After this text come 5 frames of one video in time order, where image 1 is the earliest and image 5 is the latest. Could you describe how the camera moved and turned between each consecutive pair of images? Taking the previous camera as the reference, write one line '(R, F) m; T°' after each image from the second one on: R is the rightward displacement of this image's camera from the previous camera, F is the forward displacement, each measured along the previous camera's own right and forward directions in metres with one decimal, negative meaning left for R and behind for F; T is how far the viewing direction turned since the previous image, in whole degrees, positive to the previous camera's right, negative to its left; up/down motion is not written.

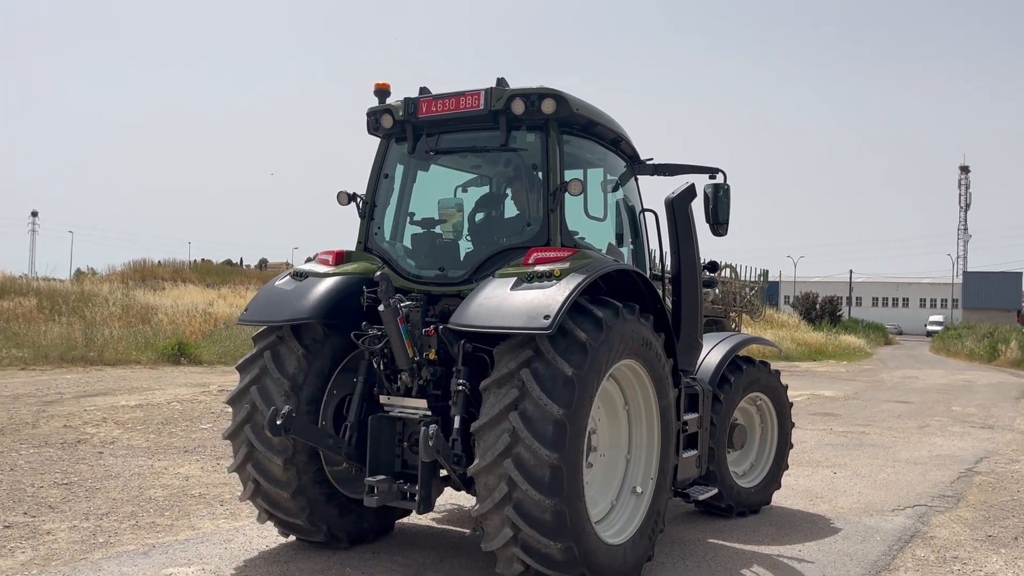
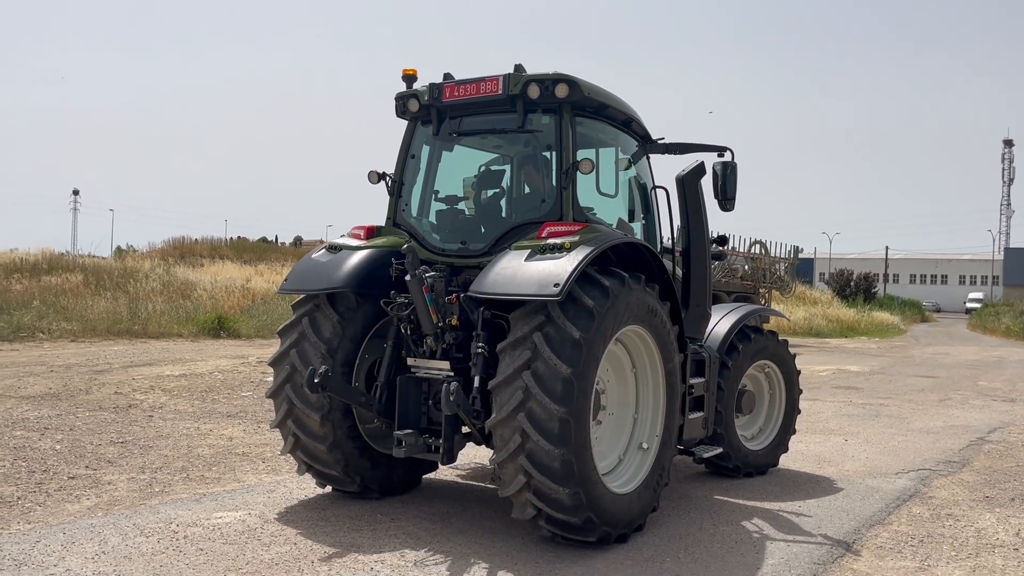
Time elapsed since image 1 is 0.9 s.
(+0.1, -0.4) m; -2°
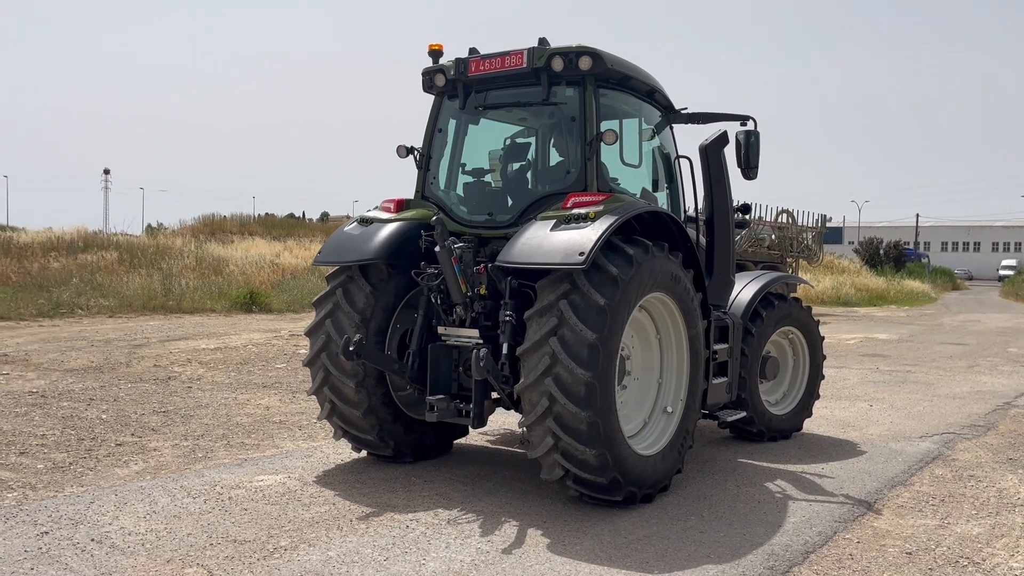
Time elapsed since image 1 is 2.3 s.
(0.0, -0.1) m; -2°
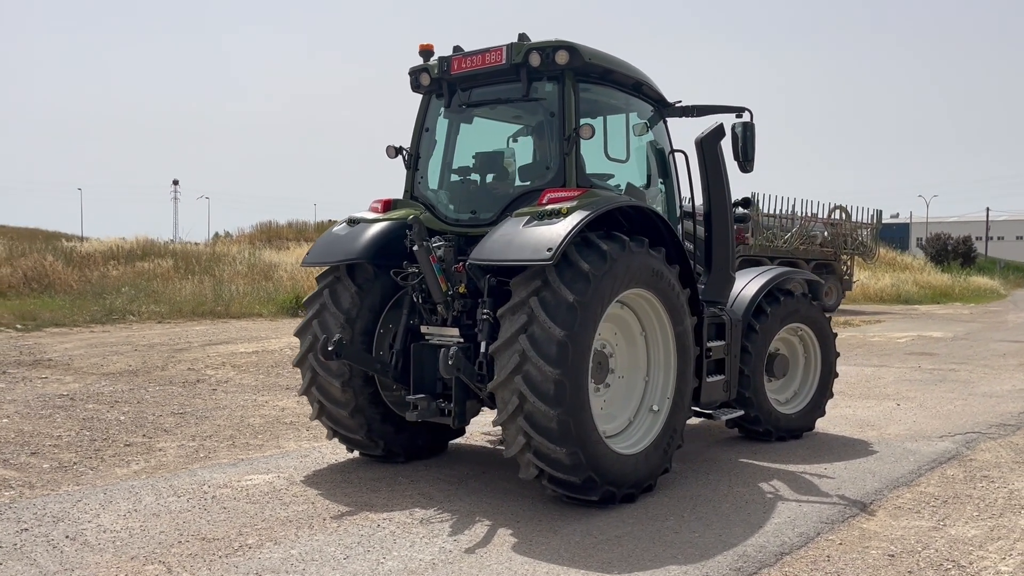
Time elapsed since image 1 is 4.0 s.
(+0.4, 0.0) m; -4°
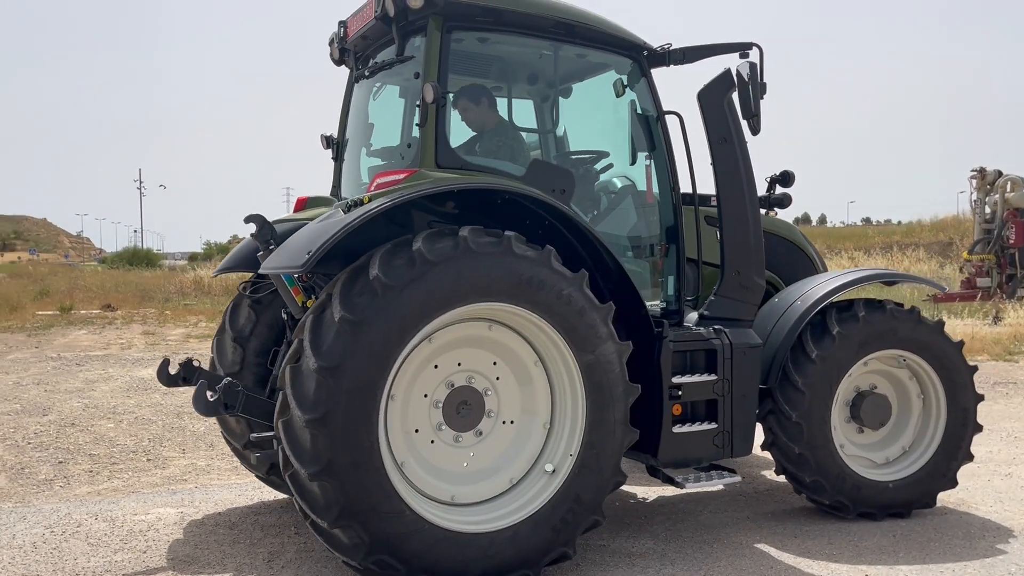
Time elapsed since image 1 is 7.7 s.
(+1.9, +1.5) m; -24°
